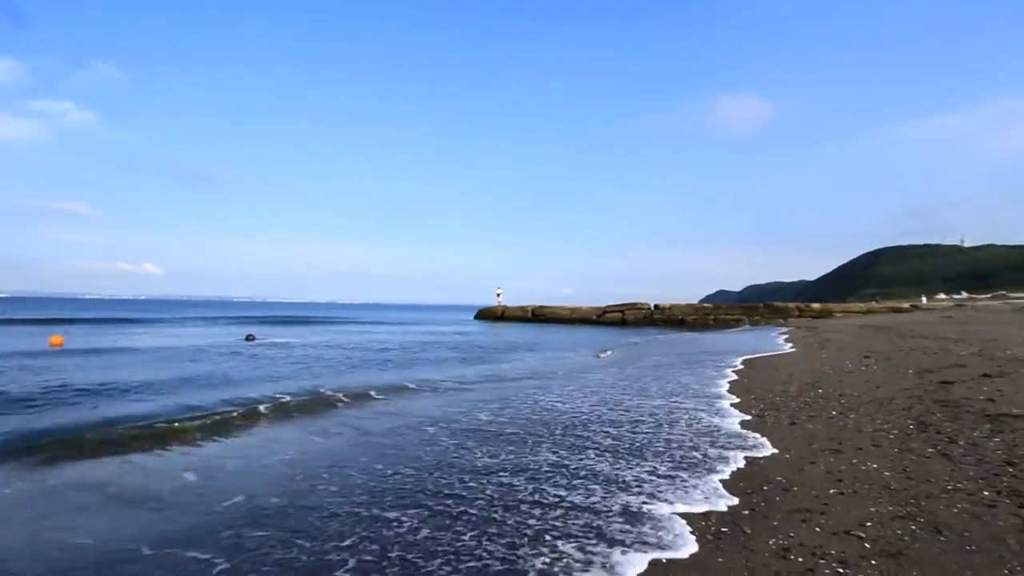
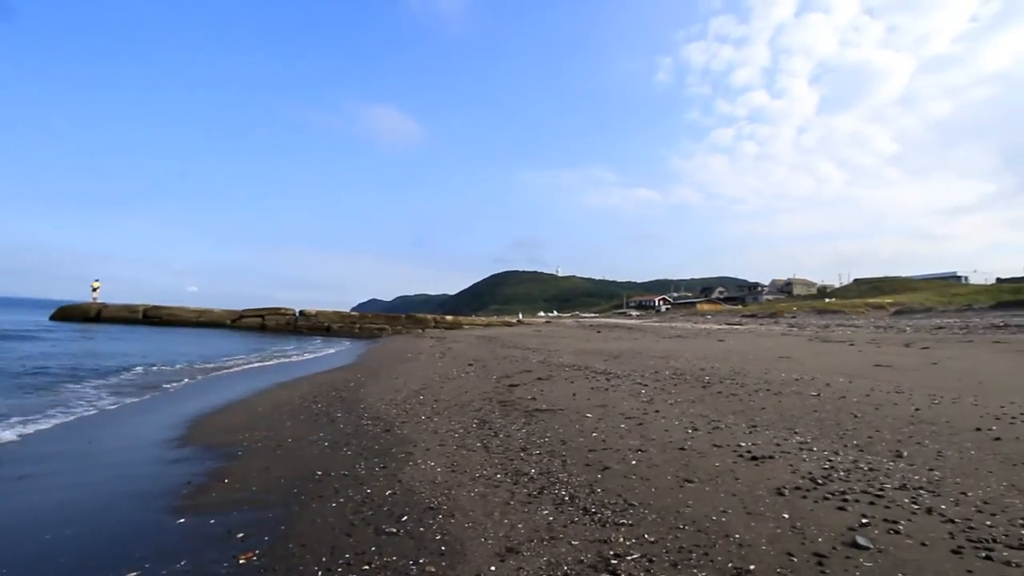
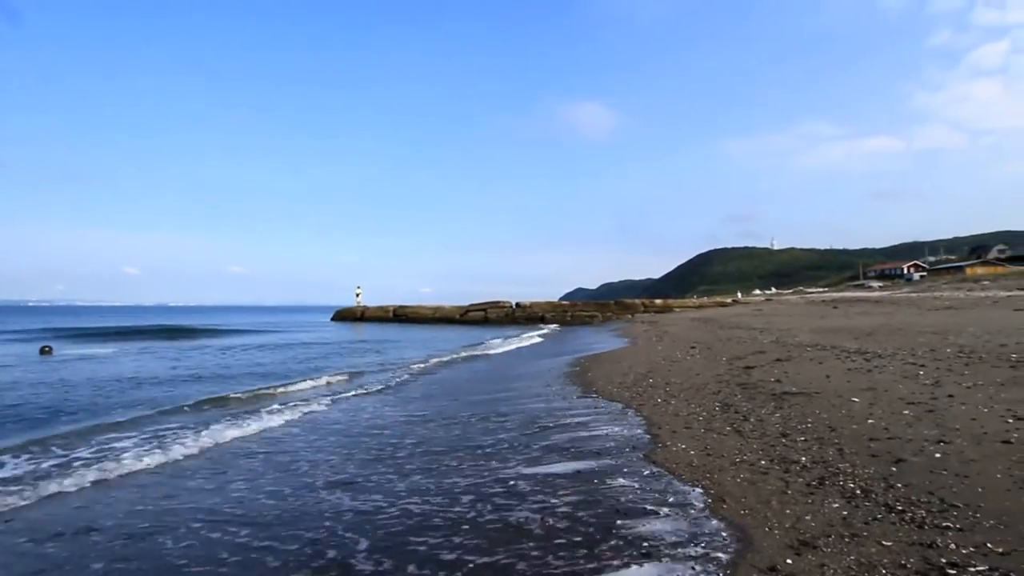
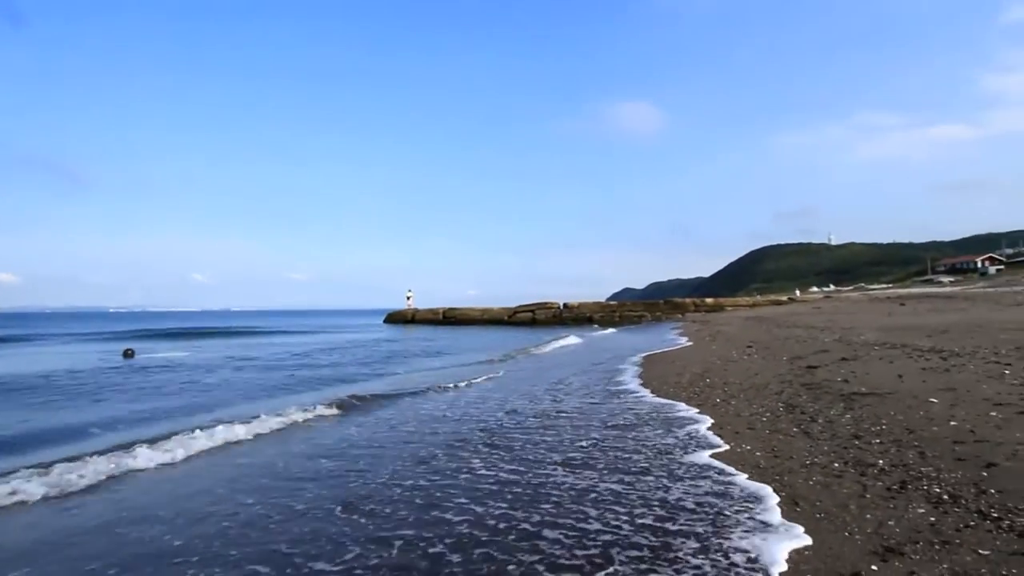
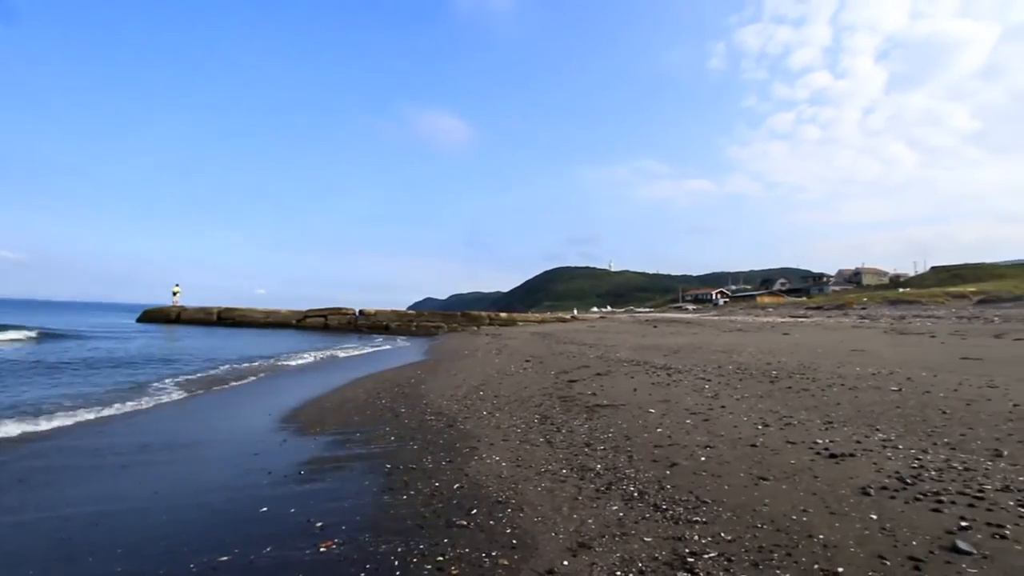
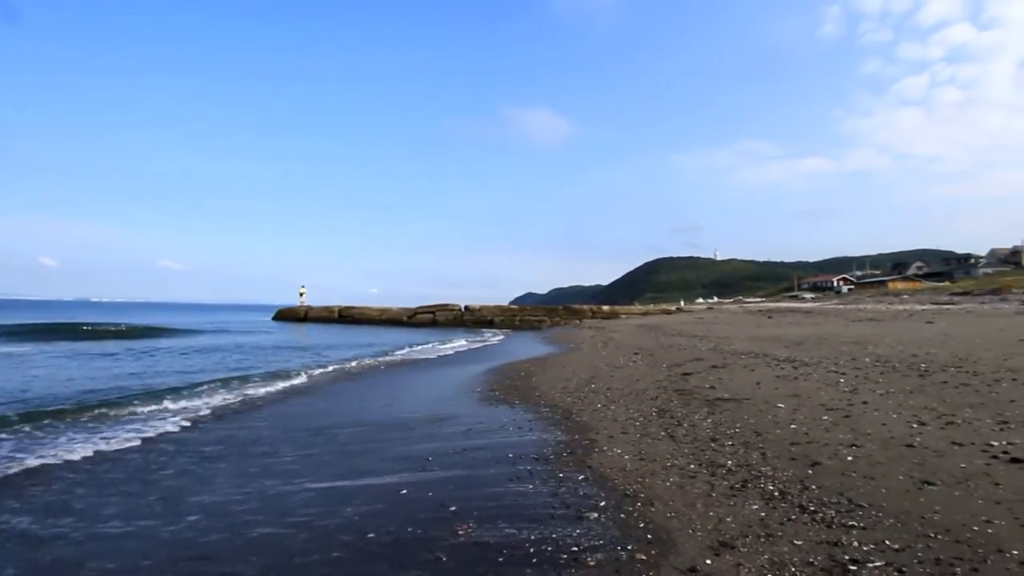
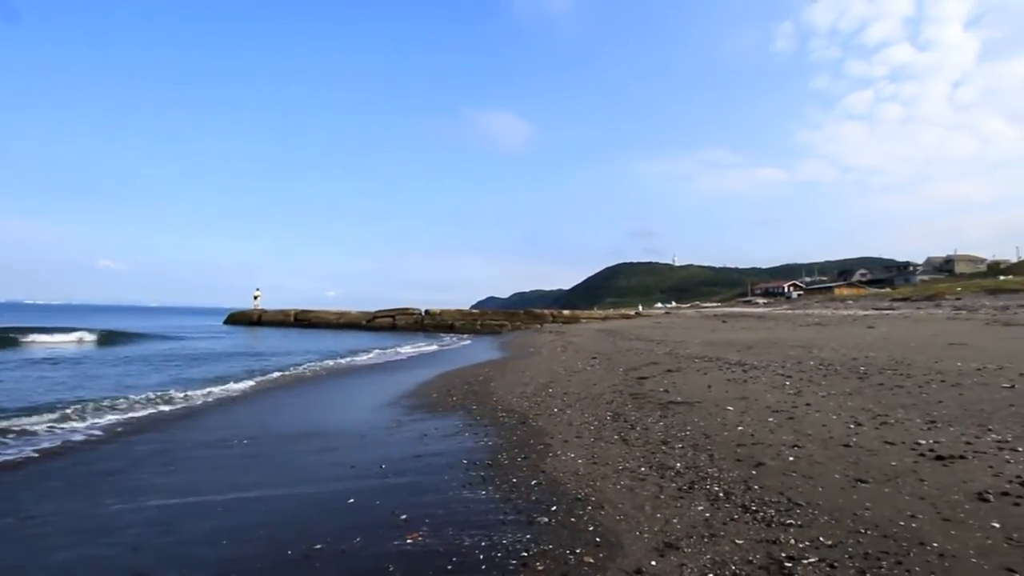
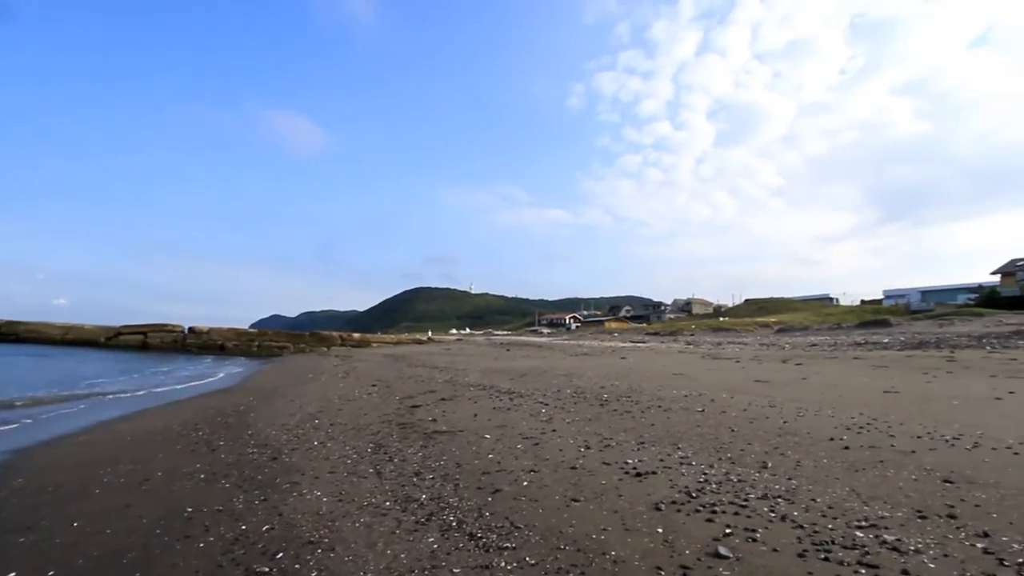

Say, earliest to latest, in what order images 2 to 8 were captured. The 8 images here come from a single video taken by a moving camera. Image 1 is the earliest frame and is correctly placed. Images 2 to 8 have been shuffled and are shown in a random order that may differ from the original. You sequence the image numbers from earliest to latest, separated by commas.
4, 3, 6, 7, 5, 2, 8
